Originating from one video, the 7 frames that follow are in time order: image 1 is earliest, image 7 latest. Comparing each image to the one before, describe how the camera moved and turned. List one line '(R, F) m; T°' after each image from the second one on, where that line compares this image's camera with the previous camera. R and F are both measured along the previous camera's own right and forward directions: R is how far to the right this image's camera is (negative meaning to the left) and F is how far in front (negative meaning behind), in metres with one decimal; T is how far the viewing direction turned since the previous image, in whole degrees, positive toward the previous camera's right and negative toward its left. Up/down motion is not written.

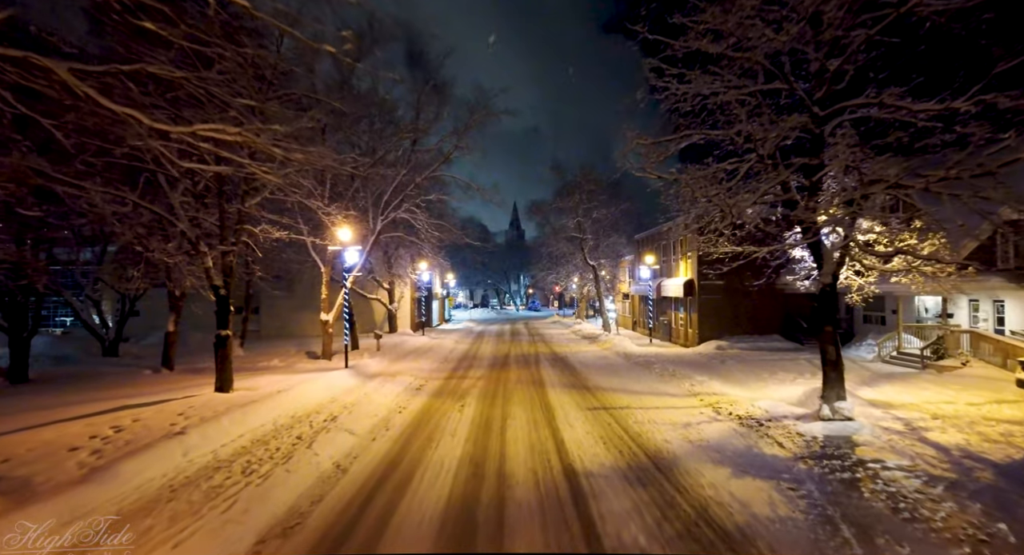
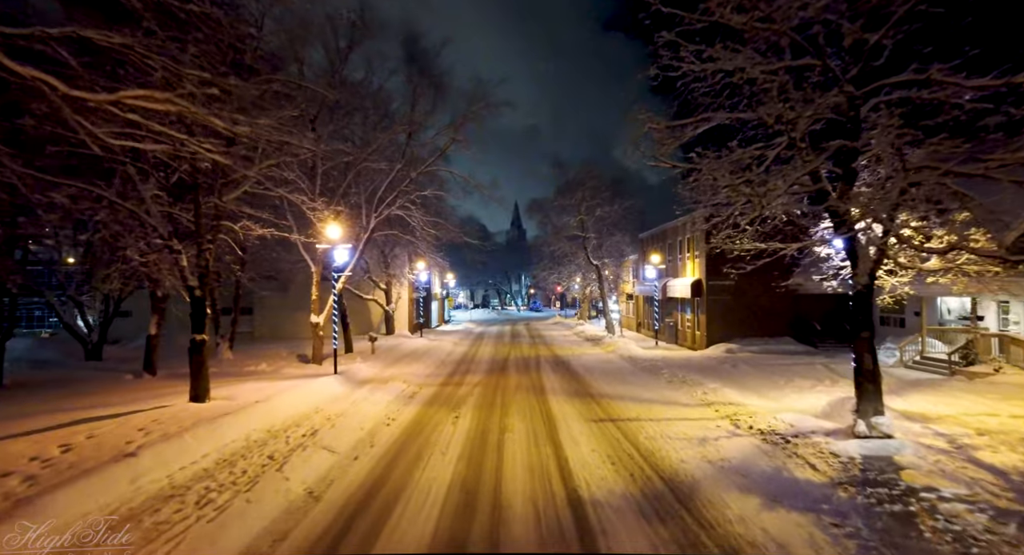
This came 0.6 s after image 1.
(+0.1, +1.0) m; 0°
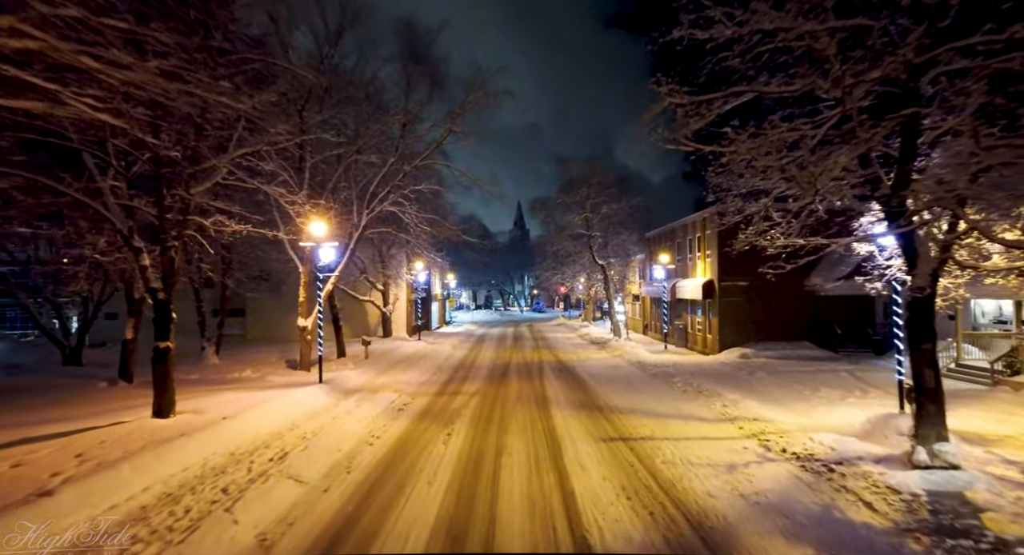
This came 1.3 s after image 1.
(+0.1, +1.2) m; 0°
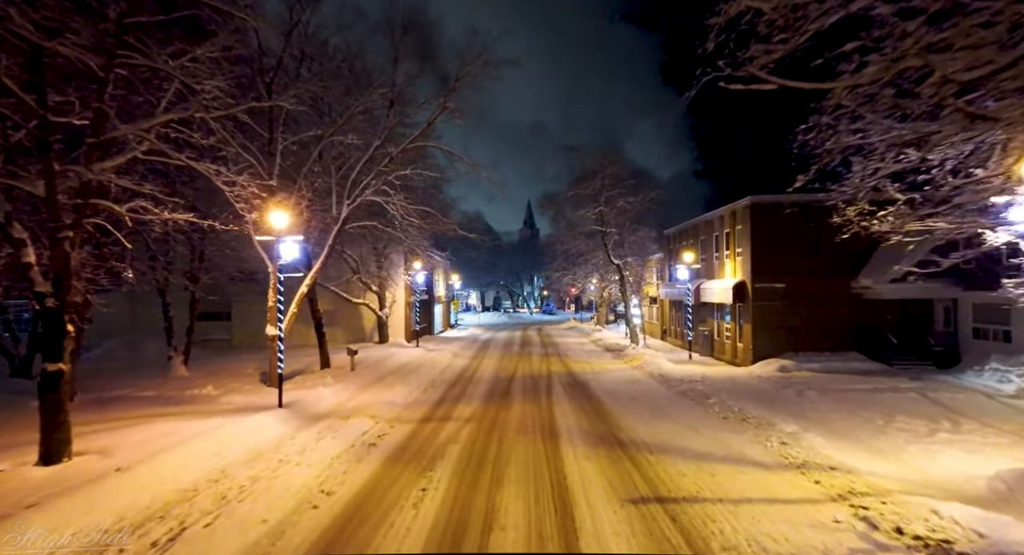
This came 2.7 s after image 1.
(+0.2, +2.6) m; -1°
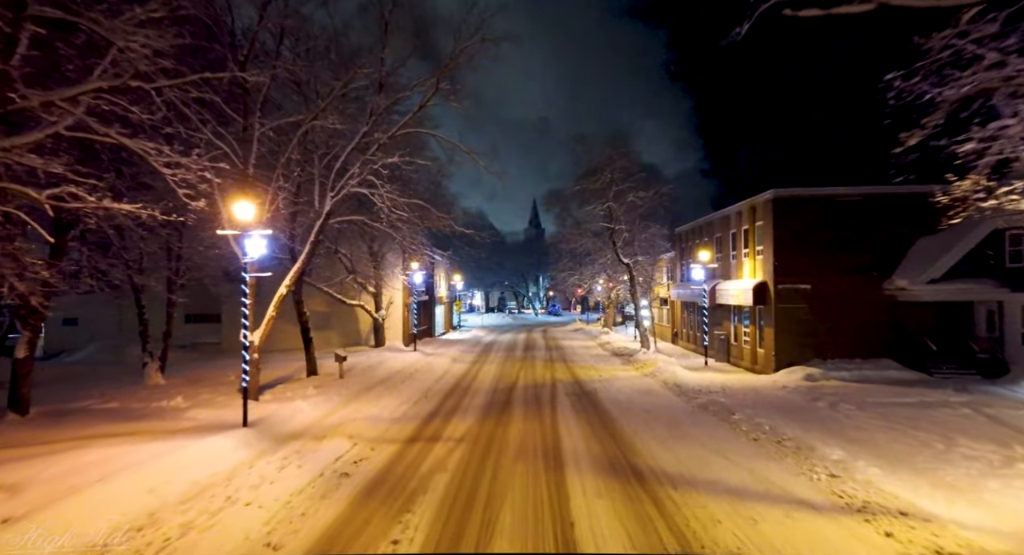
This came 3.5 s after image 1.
(+0.2, +1.5) m; -1°
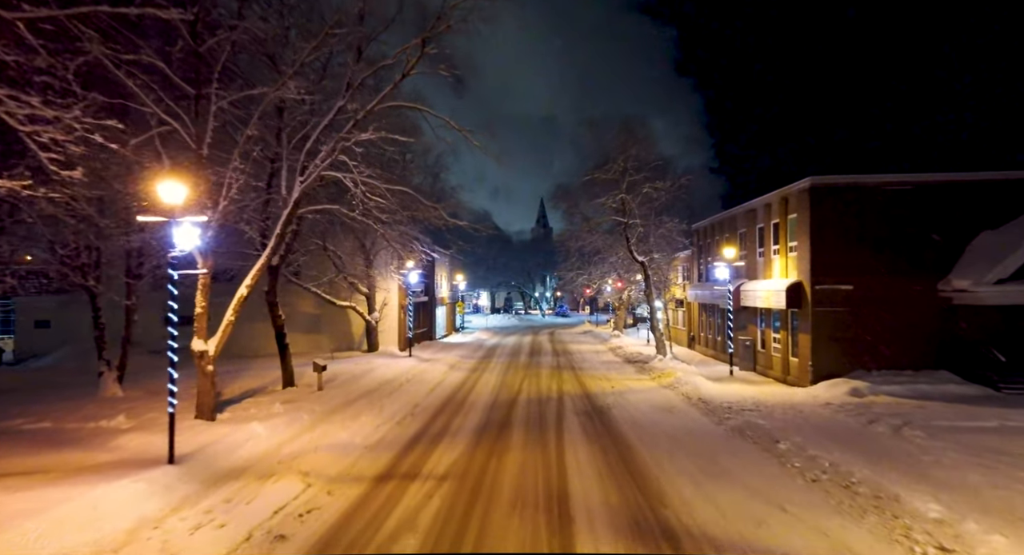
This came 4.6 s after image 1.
(+0.2, +2.1) m; -1°
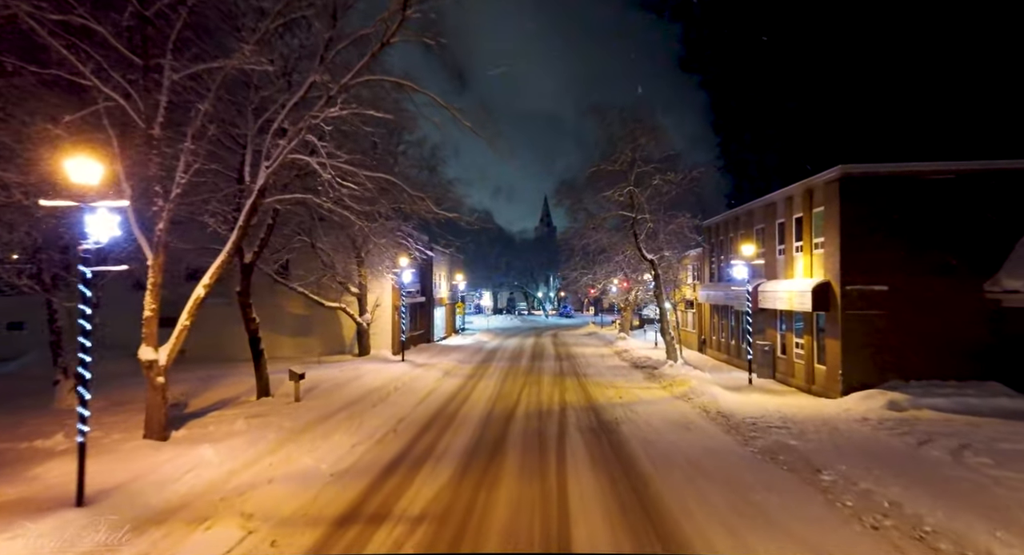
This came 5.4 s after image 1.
(+0.2, +1.6) m; 0°
